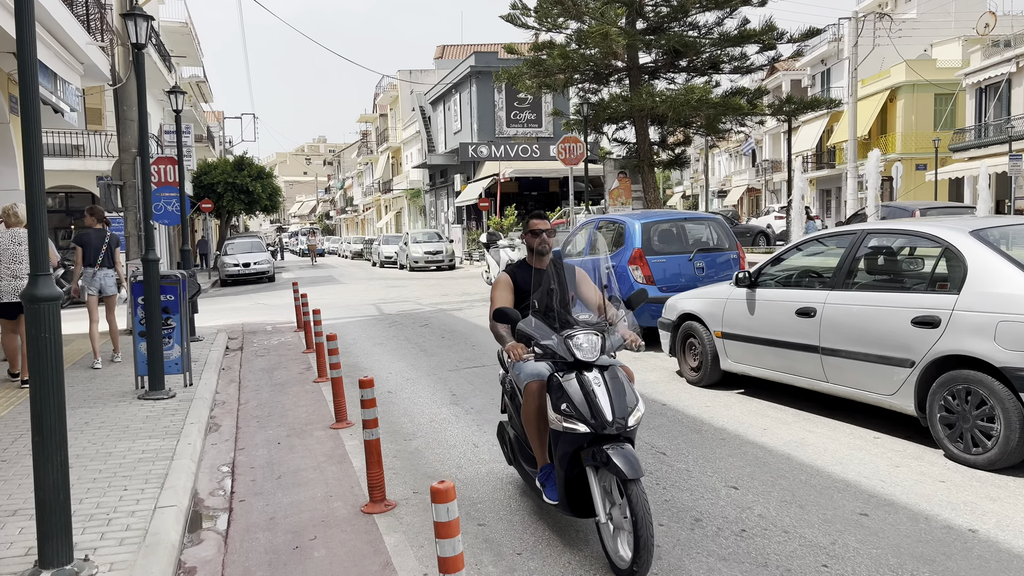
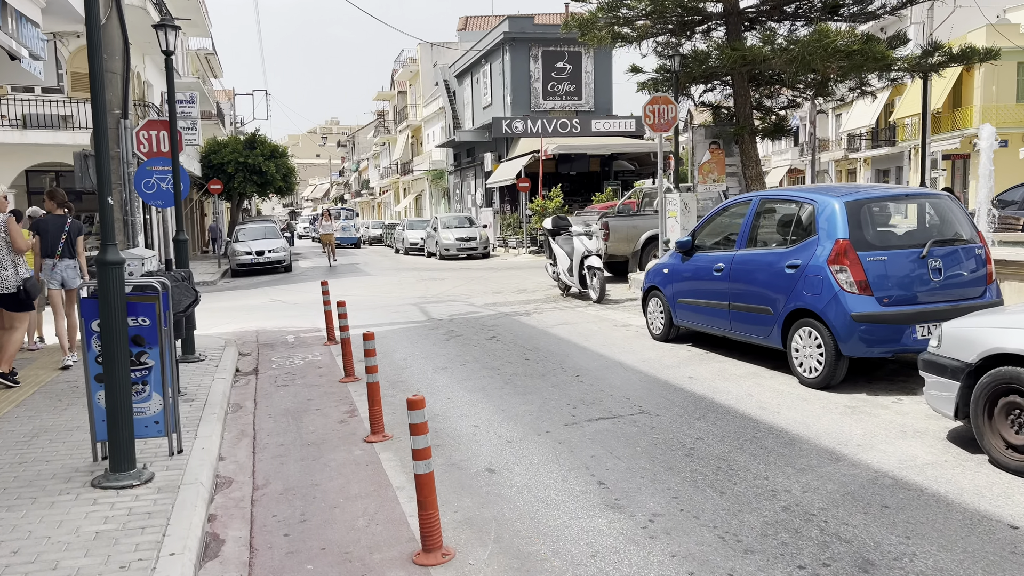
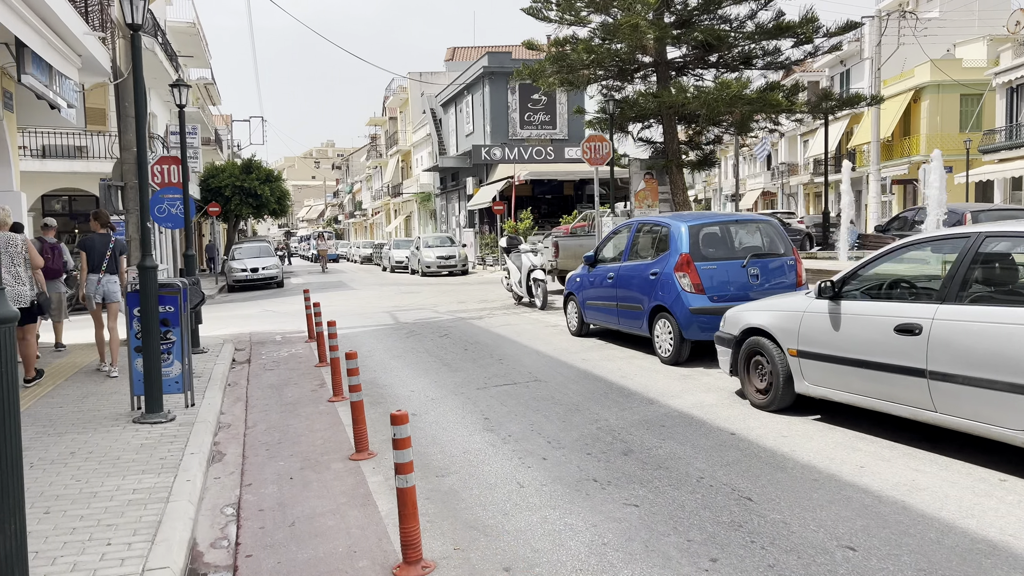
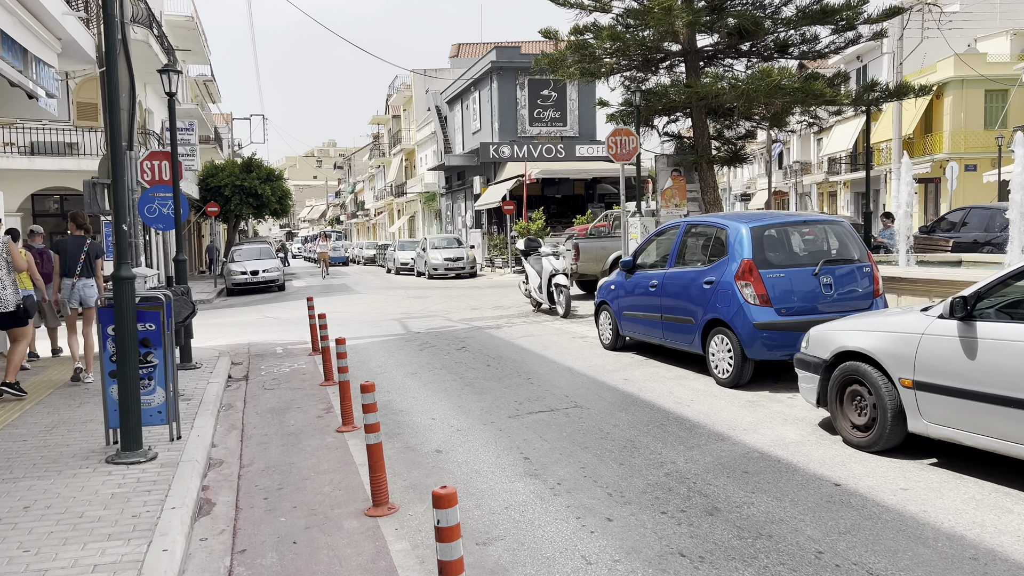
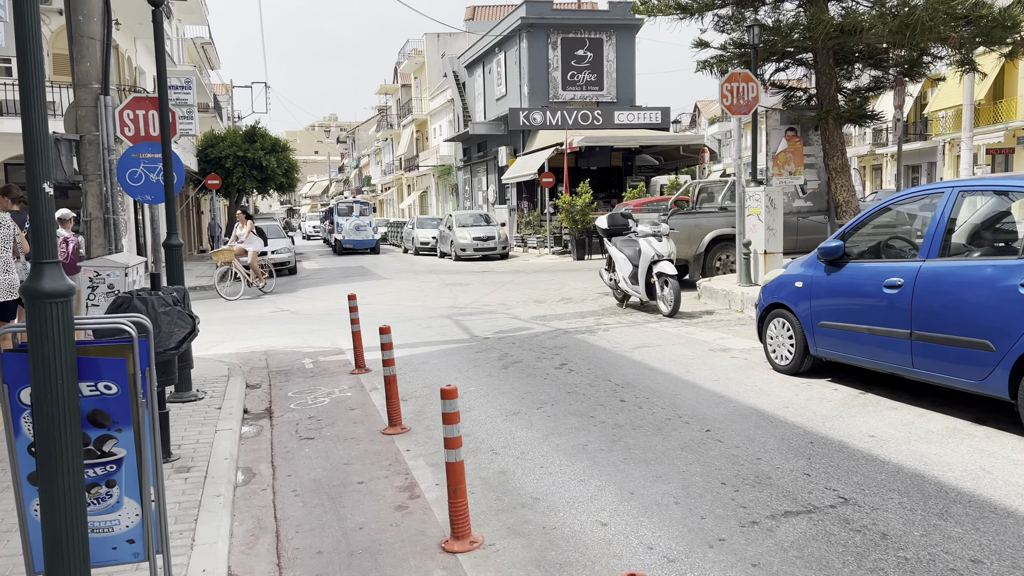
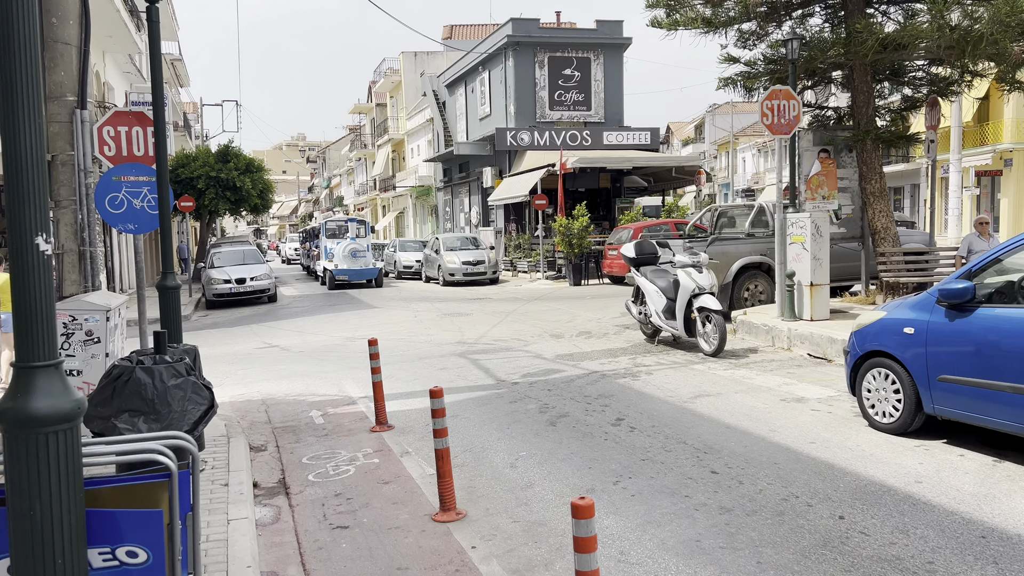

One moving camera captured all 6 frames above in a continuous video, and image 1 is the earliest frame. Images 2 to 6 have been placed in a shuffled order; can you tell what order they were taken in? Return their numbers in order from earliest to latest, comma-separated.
3, 4, 2, 5, 6
